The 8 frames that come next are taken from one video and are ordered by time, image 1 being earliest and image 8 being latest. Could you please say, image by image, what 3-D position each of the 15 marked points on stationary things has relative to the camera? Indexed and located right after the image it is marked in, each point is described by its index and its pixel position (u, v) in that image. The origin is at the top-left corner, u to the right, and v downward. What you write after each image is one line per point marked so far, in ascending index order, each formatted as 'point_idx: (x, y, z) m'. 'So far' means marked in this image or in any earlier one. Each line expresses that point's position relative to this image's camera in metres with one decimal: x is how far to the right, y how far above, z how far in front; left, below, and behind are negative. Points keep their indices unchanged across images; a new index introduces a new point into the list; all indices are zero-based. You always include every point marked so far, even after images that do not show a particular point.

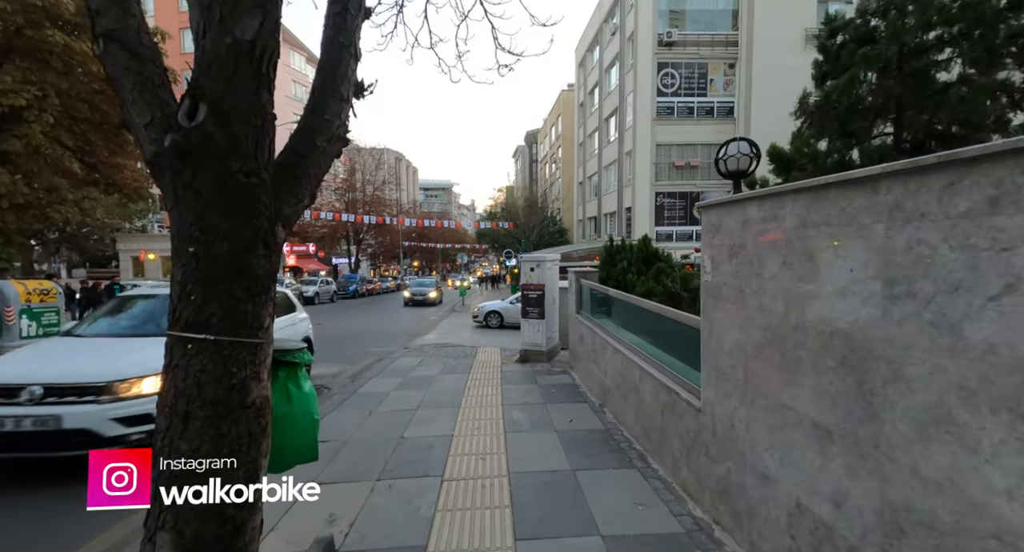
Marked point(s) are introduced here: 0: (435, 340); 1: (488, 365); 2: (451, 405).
0: (-2.2, -1.8, +12.8) m
1: (-0.5, -1.6, +8.2) m
2: (-0.8, -1.7, +5.8) m
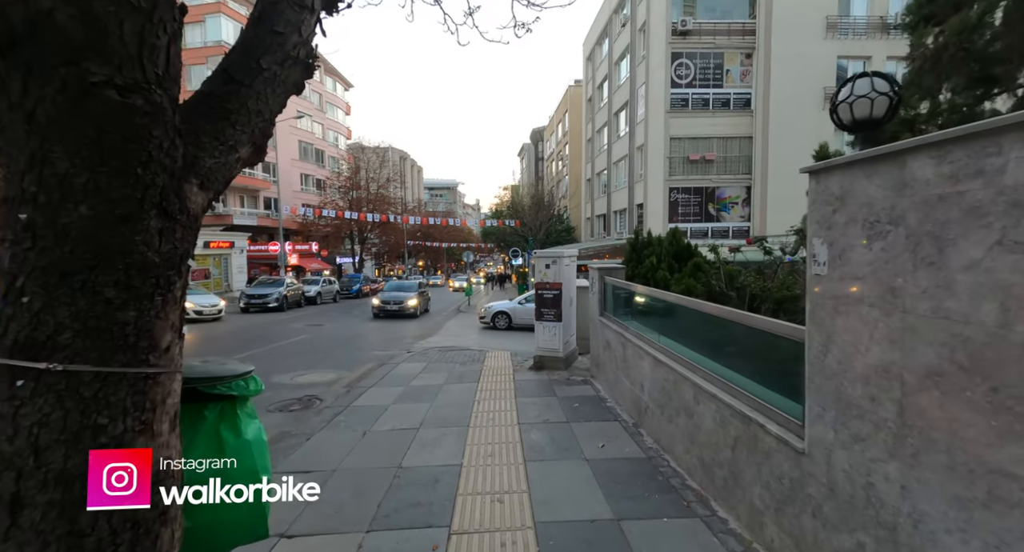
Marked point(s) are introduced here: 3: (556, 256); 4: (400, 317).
0: (-1.9, -1.8, +12.0) m
1: (-0.2, -1.6, +7.3) m
2: (-0.6, -1.6, +5.0) m
3: (+0.7, +0.3, +7.3) m
4: (-4.8, -1.7, +19.4) m
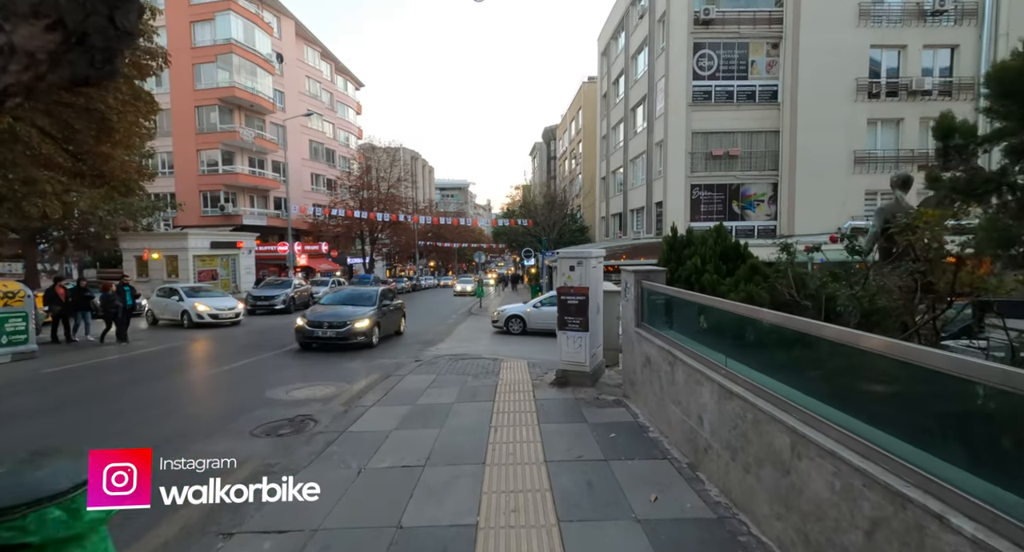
0: (-1.5, -1.8, +11.2) m
1: (+0.1, -1.7, +6.5) m
2: (-0.4, -1.7, +4.1) m
3: (+1.0, +0.3, +6.4) m
4: (-4.2, -1.8, +18.6) m
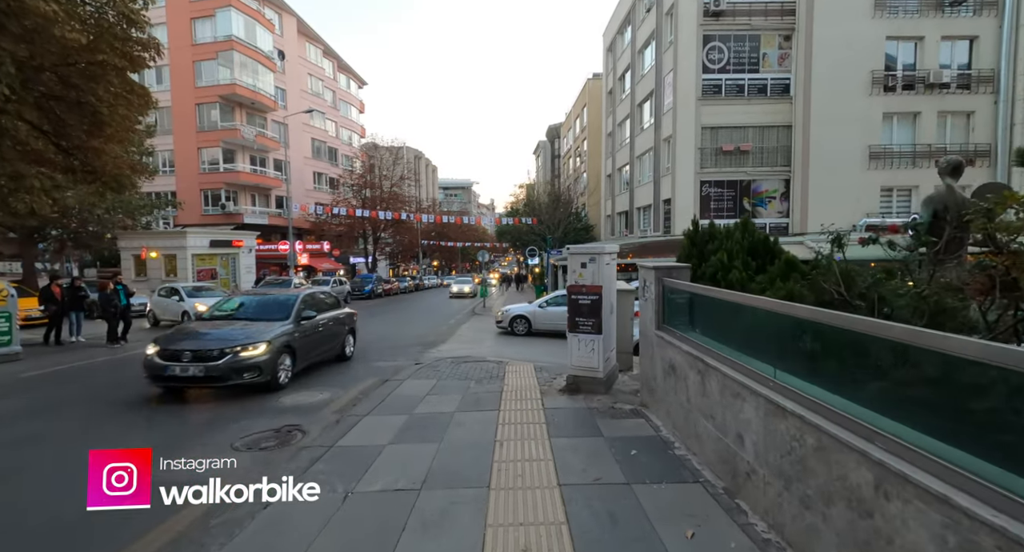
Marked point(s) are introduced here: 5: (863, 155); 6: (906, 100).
0: (-1.4, -1.8, +10.7) m
1: (+0.1, -1.6, +6.0) m
2: (-0.3, -1.7, +3.6) m
3: (+1.1, +0.3, +5.9) m
4: (-4.0, -1.8, +18.1) m
5: (+15.3, +5.3, +19.7) m
6: (+17.2, +7.7, +19.7) m
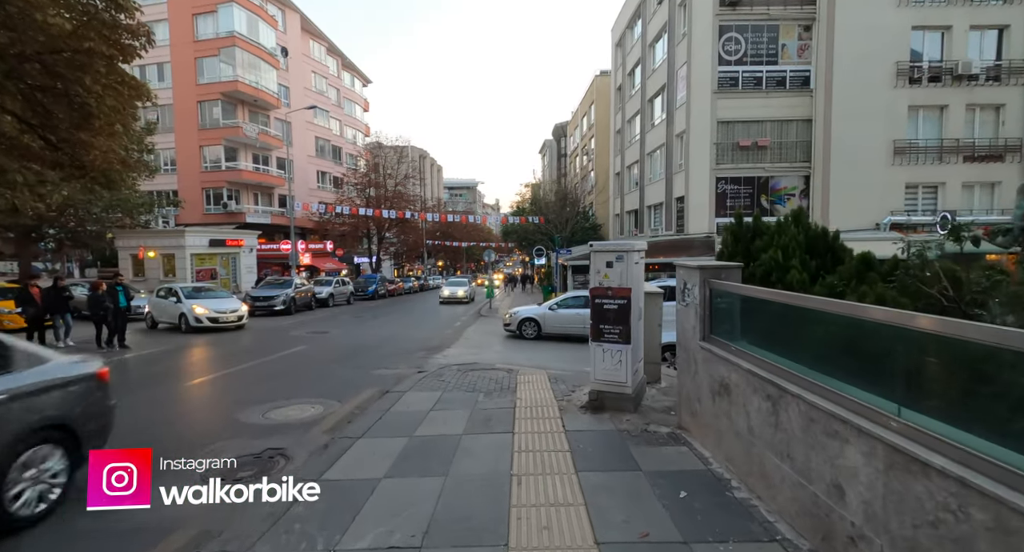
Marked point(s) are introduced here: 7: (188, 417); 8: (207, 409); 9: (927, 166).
0: (-1.2, -1.8, +9.9) m
1: (+0.3, -1.6, +5.2) m
2: (-0.1, -1.7, +2.9) m
3: (+1.3, +0.3, +5.2) m
4: (-3.7, -1.8, +17.4) m
5: (+15.7, +5.2, +18.9) m
6: (+17.5, +7.7, +18.7) m
7: (-4.6, -2.0, +6.4) m
8: (-4.7, -2.0, +6.9) m
9: (+17.5, +4.6, +19.0) m
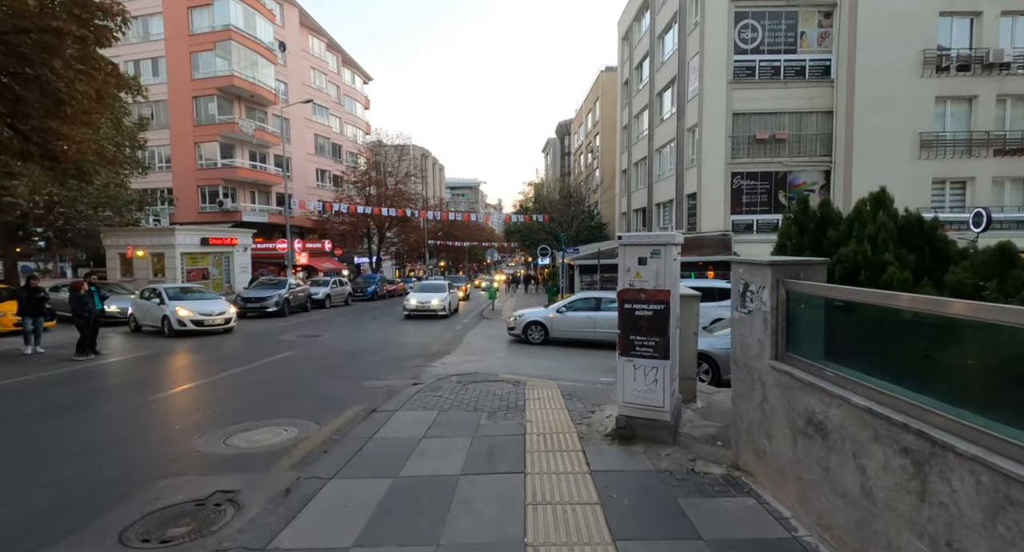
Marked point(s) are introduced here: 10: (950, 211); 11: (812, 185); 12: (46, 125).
0: (-1.1, -1.8, +9.0) m
1: (+0.4, -1.6, +4.2) m
2: (-0.1, -1.7, +1.9) m
3: (+1.4, +0.3, +4.2) m
4: (-3.6, -1.8, +16.5) m
5: (+15.8, +5.2, +17.8) m
6: (+17.7, +7.6, +17.7) m
7: (-4.5, -2.0, +5.4) m
8: (-4.6, -2.0, +5.9) m
9: (+17.7, +4.6, +17.9) m
10: (+17.6, +2.6, +18.1) m
11: (+12.5, +3.8, +18.8) m
12: (-11.7, +3.8, +11.4) m
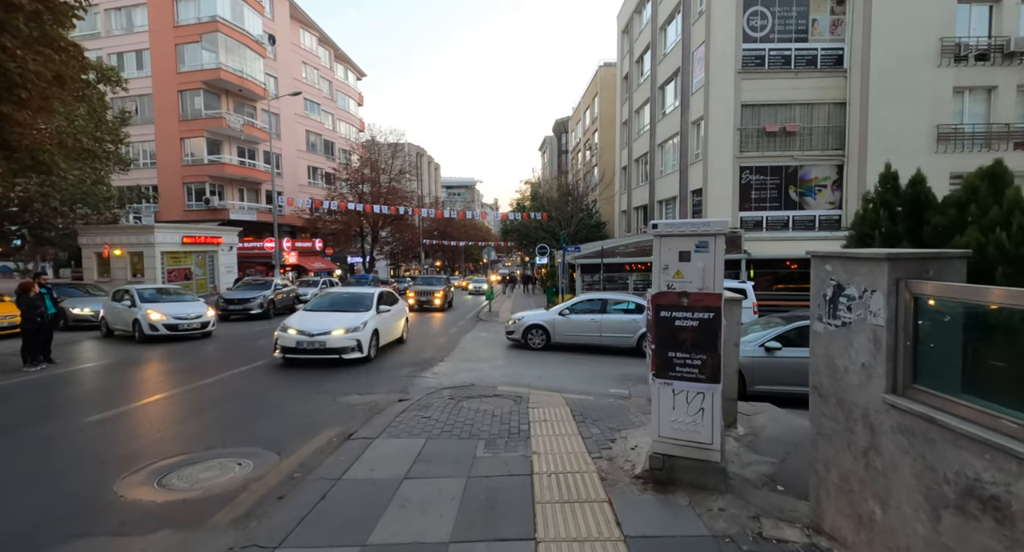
0: (-1.1, -1.8, +8.0) m
1: (+0.4, -1.6, +3.3) m
2: (0.0, -1.7, +1.0) m
3: (+1.4, +0.3, +3.2) m
4: (-3.6, -1.8, +15.5) m
5: (+15.8, +5.2, +17.0) m
6: (+17.6, +7.7, +16.9) m
7: (-4.5, -2.0, +4.5) m
8: (-4.6, -2.0, +4.9) m
9: (+17.6, +4.6, +17.1) m
10: (+17.5, +2.6, +17.3) m
11: (+12.5, +3.8, +18.0) m
12: (-11.8, +3.8, +10.3) m
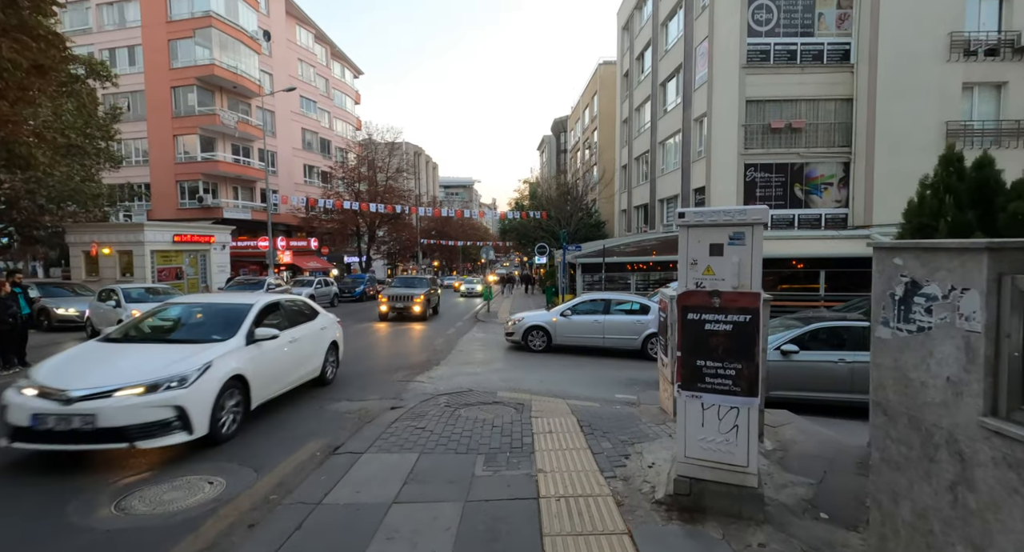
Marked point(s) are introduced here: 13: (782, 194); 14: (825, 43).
0: (-1.1, -1.8, +7.6) m
1: (+0.5, -1.6, +2.9) m
2: (0.0, -1.6, +0.5) m
3: (+1.4, +0.3, +2.8) m
4: (-3.7, -1.7, +15.0) m
5: (+15.7, +5.2, +16.6) m
6: (+17.6, +7.7, +16.5) m
7: (-4.4, -1.9, +4.0) m
8: (-4.5, -1.9, +4.5) m
9: (+17.5, +4.6, +16.7) m
10: (+17.5, +2.6, +16.9) m
11: (+12.4, +3.8, +17.6) m
12: (-11.8, +3.8, +9.8) m
13: (+10.6, +3.2, +17.7) m
14: (+12.1, +9.0, +17.3) m
